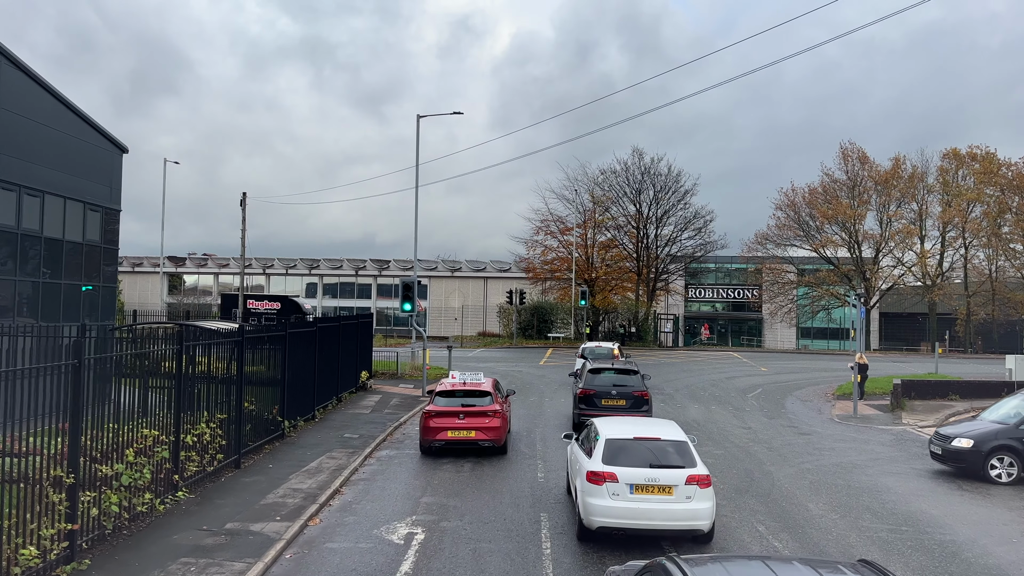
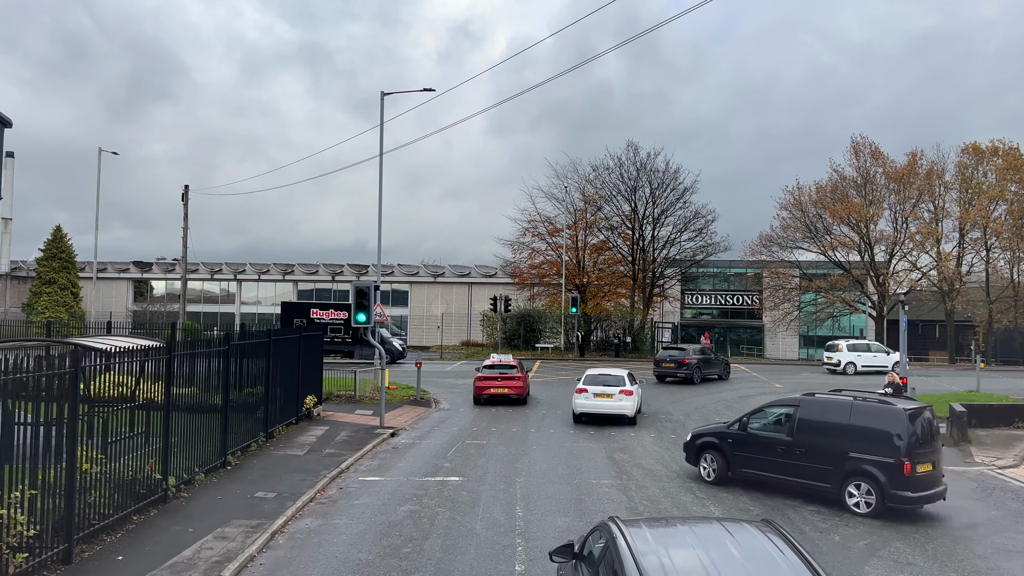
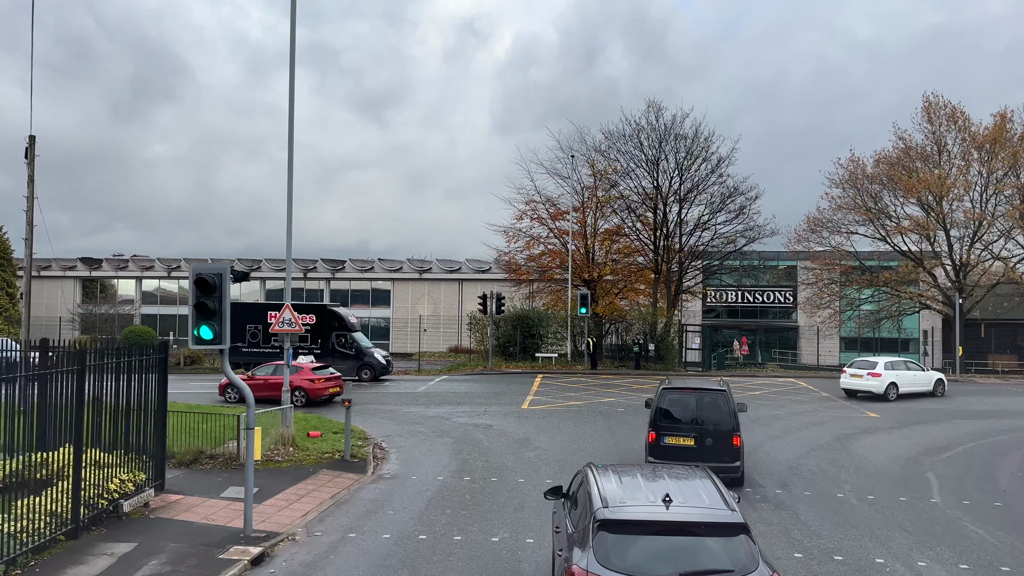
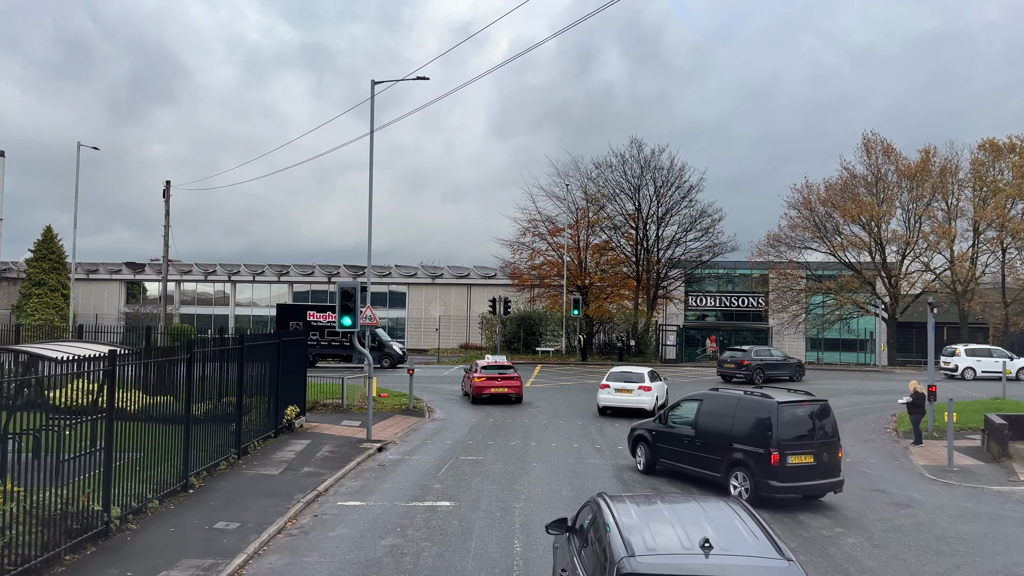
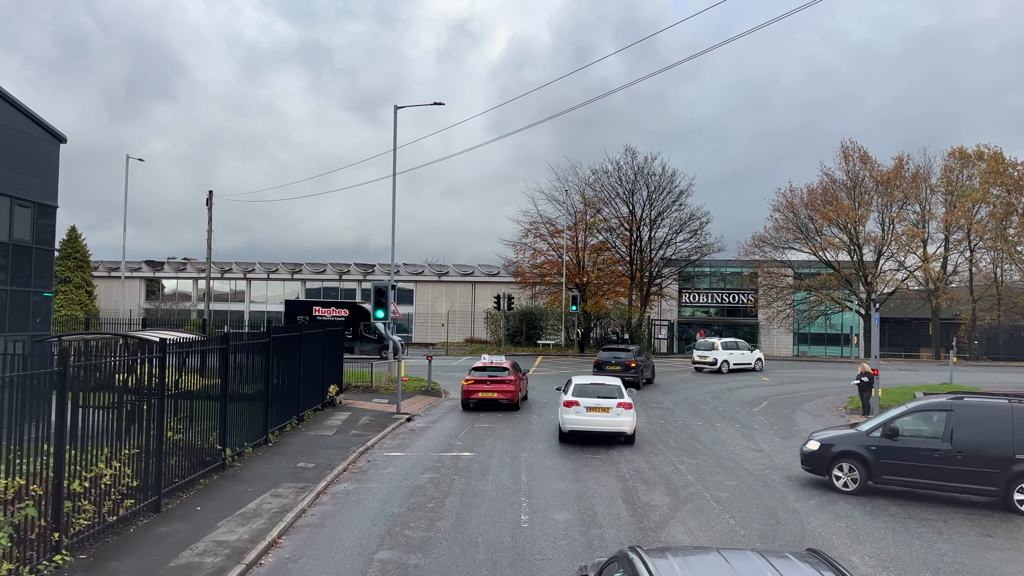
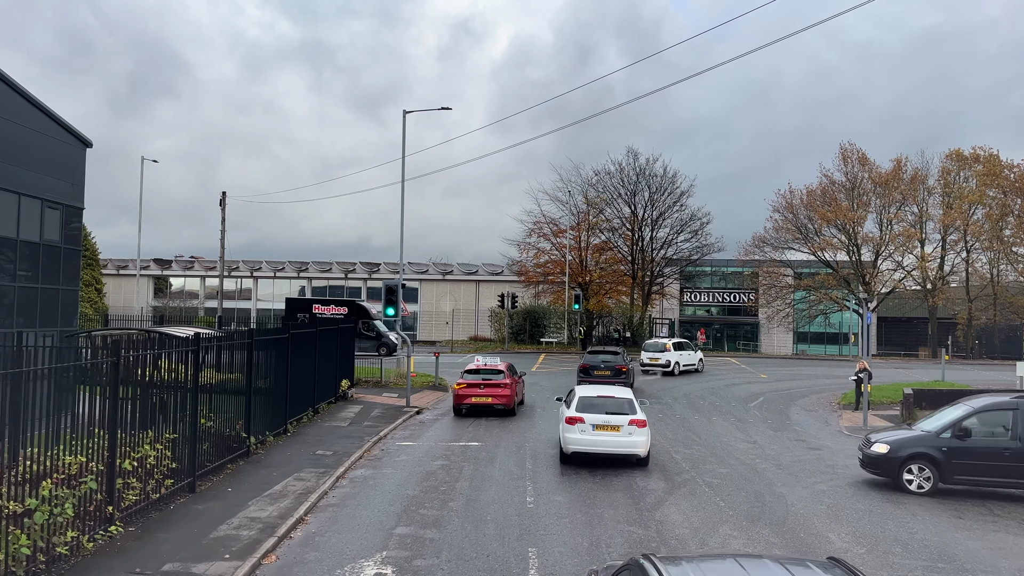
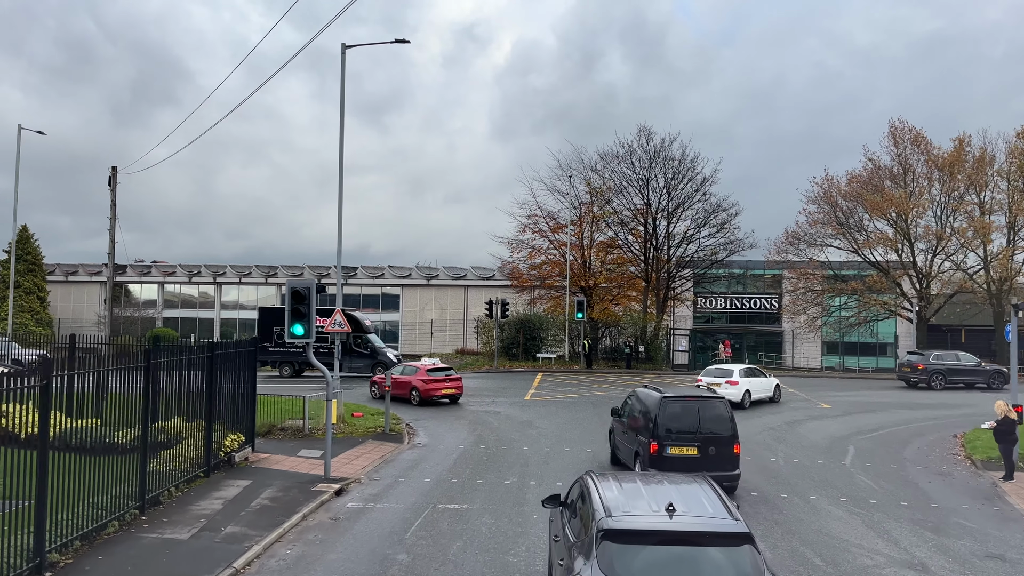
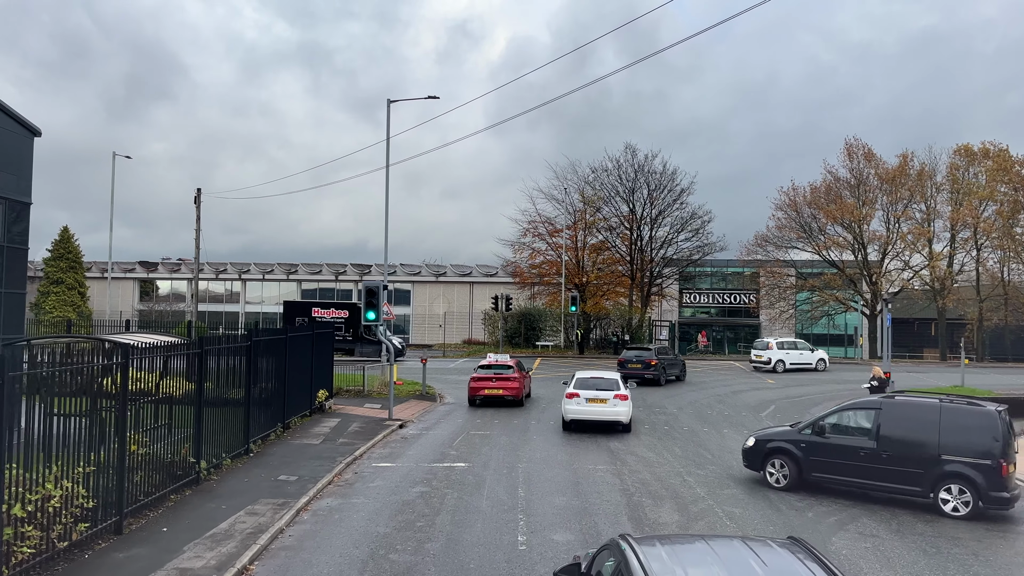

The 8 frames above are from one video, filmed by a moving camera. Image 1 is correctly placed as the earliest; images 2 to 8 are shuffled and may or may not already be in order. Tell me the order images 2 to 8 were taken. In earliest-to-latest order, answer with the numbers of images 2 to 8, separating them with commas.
6, 5, 8, 2, 4, 7, 3
